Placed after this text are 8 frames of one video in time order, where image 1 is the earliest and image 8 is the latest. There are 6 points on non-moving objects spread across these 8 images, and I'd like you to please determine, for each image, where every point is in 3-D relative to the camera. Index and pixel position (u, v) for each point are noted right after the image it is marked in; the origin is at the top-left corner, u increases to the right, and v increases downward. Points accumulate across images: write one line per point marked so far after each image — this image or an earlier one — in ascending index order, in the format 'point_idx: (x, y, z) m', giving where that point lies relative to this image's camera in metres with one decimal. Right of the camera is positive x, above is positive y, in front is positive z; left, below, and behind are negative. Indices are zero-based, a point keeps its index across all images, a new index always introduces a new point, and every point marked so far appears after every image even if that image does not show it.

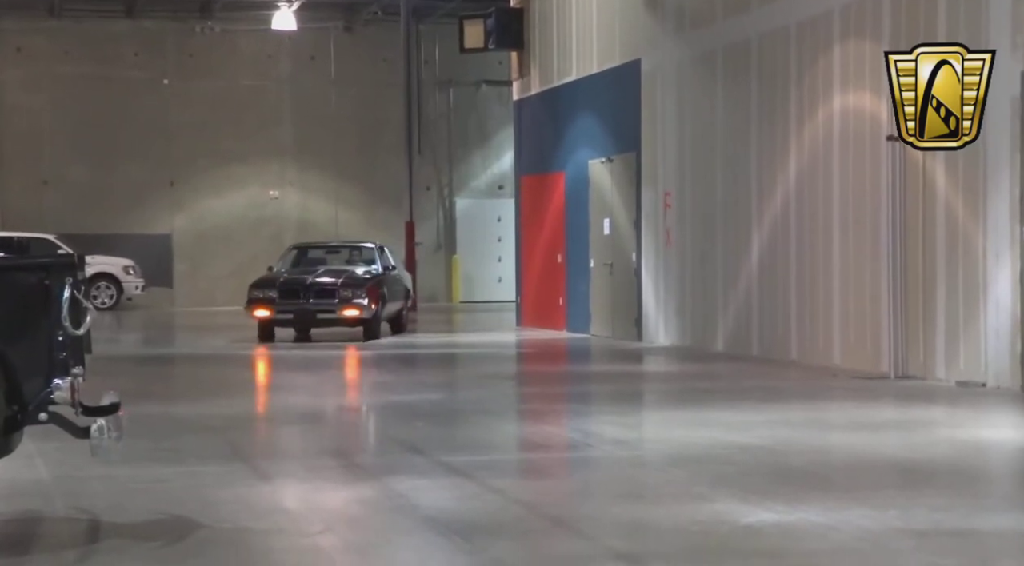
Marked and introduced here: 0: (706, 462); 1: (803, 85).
0: (+1.5, -1.1, +12.5) m
1: (+2.9, +2.0, +18.7) m
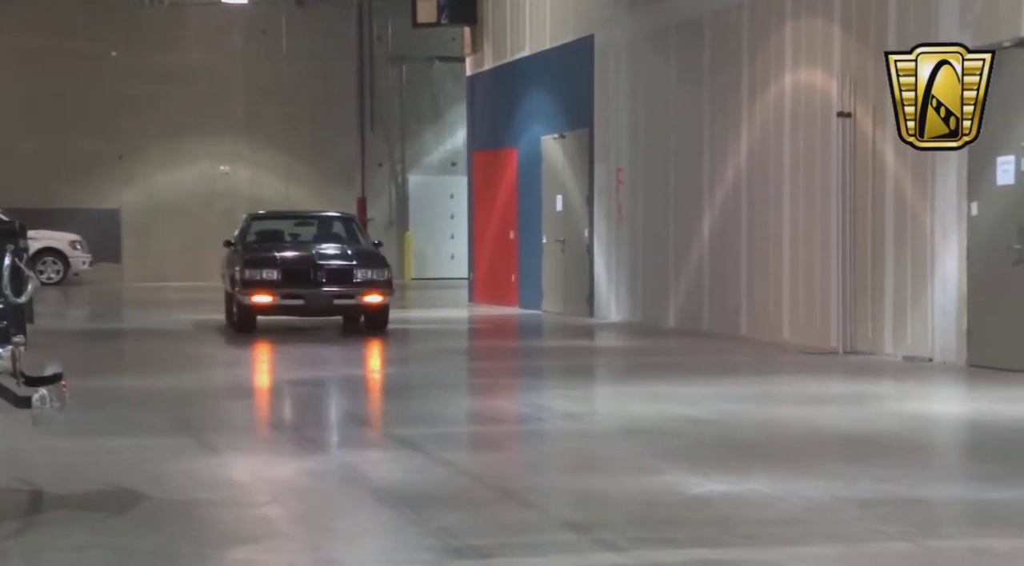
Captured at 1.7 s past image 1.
0: (+1.0, -1.0, +12.4) m
1: (+2.4, +2.3, +18.5) m
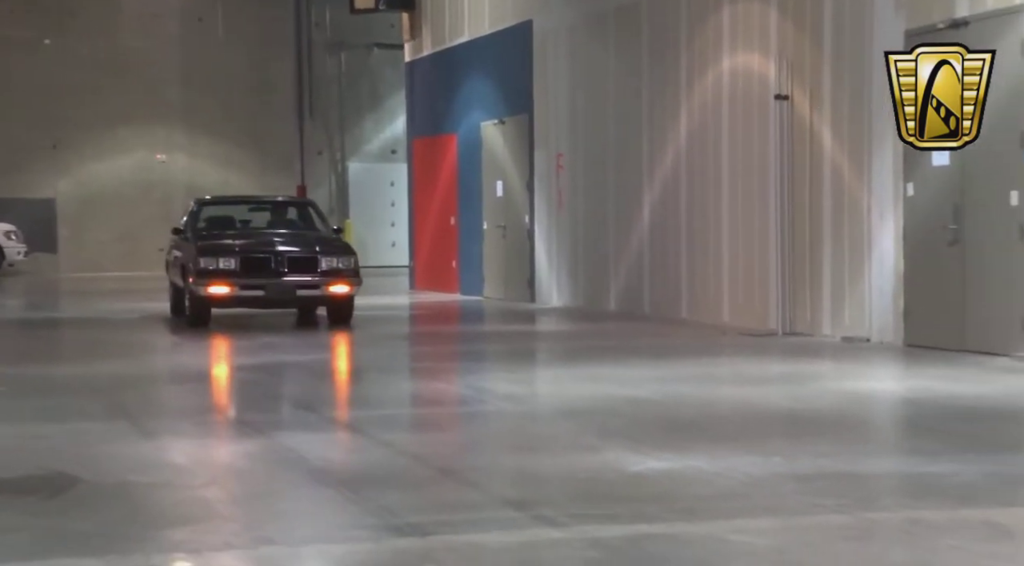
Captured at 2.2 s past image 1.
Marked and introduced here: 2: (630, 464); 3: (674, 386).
0: (+0.6, -0.9, +12.5) m
1: (+1.8, +2.5, +18.6) m
2: (+0.7, -1.1, +11.2) m
3: (+1.2, -0.8, +13.8) m
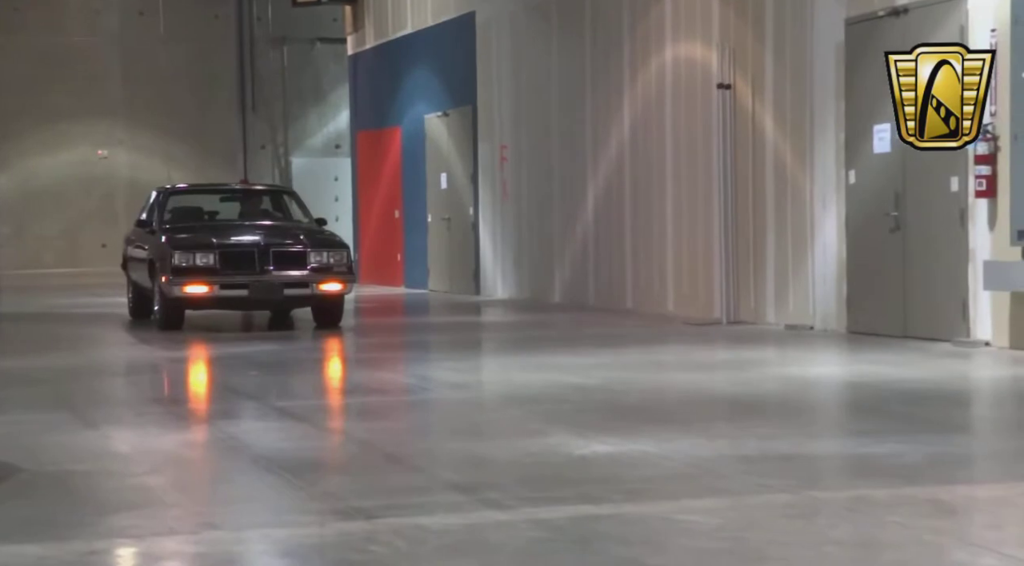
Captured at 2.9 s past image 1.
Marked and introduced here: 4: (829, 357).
0: (+0.2, -0.8, +12.5) m
1: (+1.2, +2.5, +18.6) m
2: (+0.4, -1.0, +11.2) m
3: (+0.8, -0.7, +13.9) m
4: (+2.5, -0.6, +14.4) m
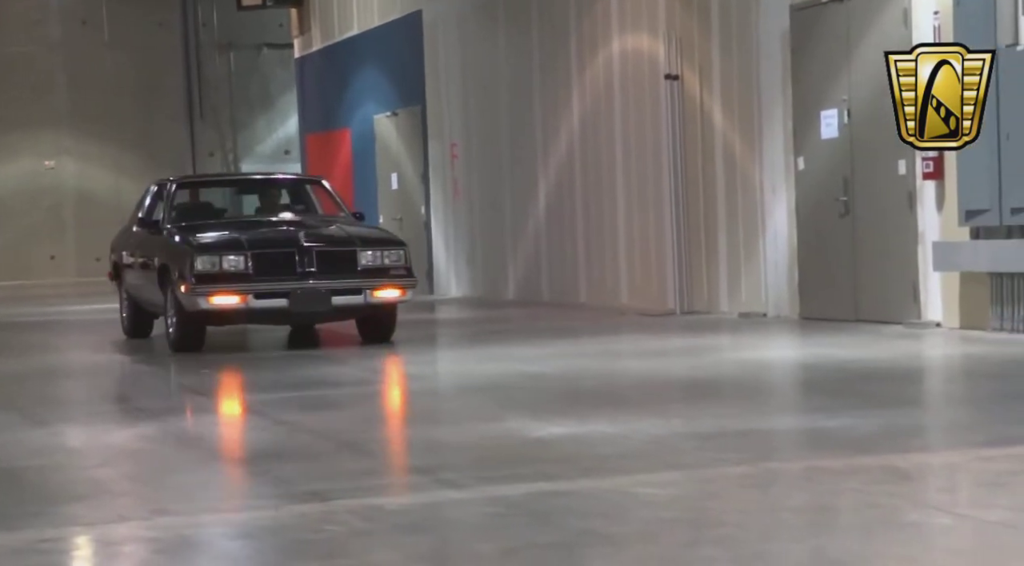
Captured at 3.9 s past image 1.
0: (-0.1, -0.7, +12.5) m
1: (+0.7, +2.6, +18.7) m
2: (+0.1, -0.9, +11.2) m
3: (+0.5, -0.6, +13.9) m
4: (+2.1, -0.5, +14.5) m
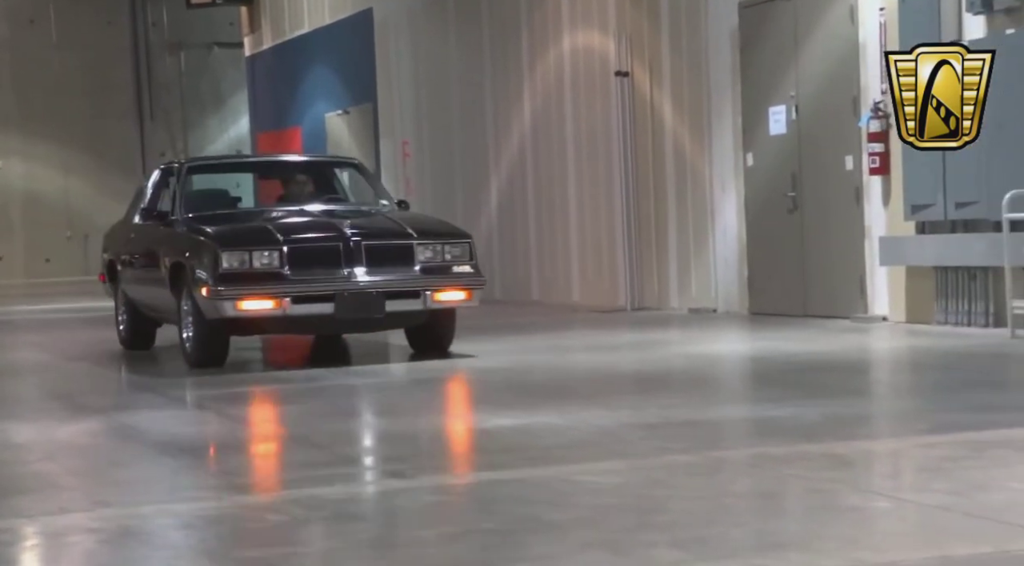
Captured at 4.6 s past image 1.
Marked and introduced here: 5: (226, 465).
0: (-0.5, -0.7, +12.5) m
1: (+0.2, +2.6, +18.7) m
2: (-0.2, -0.9, +11.2) m
3: (+0.1, -0.6, +13.9) m
4: (+1.7, -0.4, +14.6) m
5: (-1.6, -1.0, +10.2) m
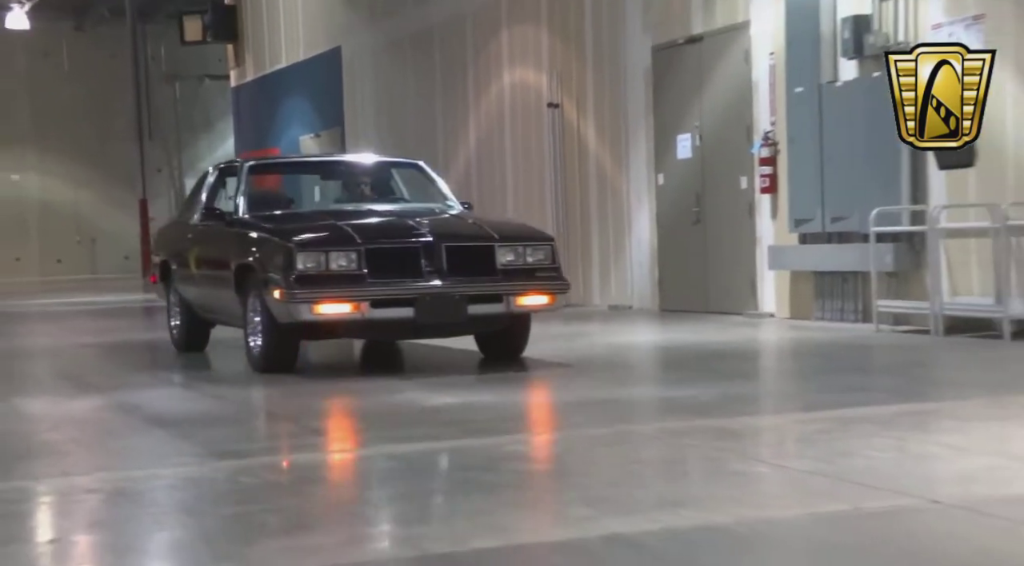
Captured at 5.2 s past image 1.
0: (-0.9, -0.7, +15.2) m
1: (-0.4, +2.6, +21.4) m
2: (-0.6, -0.9, +13.9) m
3: (-0.4, -0.6, +16.7) m
4: (+1.2, -0.4, +17.3) m
5: (-2.0, -1.1, +12.9) m
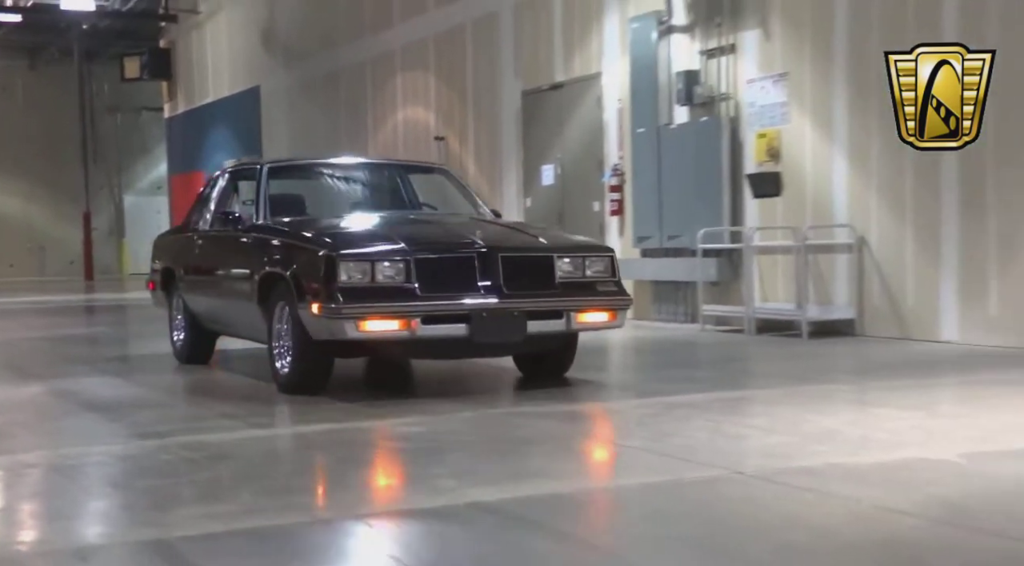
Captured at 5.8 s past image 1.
0: (-2.1, -0.8, +18.7) m
1: (-1.8, +2.6, +24.9) m
2: (-1.7, -1.0, +17.4) m
3: (-1.6, -0.6, +20.1) m
4: (0.0, -0.5, +20.9) m
5: (-3.0, -1.1, +16.3) m
